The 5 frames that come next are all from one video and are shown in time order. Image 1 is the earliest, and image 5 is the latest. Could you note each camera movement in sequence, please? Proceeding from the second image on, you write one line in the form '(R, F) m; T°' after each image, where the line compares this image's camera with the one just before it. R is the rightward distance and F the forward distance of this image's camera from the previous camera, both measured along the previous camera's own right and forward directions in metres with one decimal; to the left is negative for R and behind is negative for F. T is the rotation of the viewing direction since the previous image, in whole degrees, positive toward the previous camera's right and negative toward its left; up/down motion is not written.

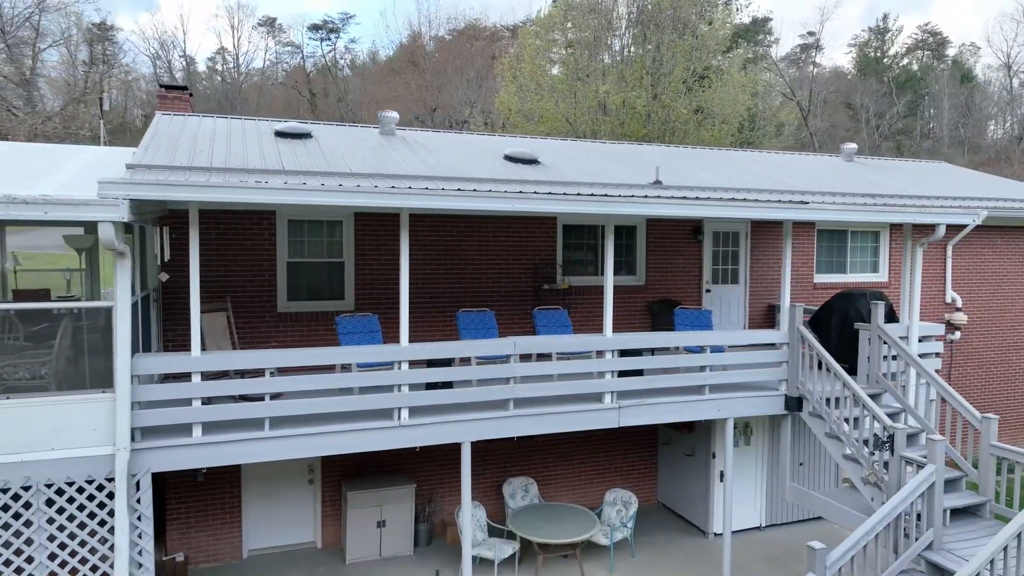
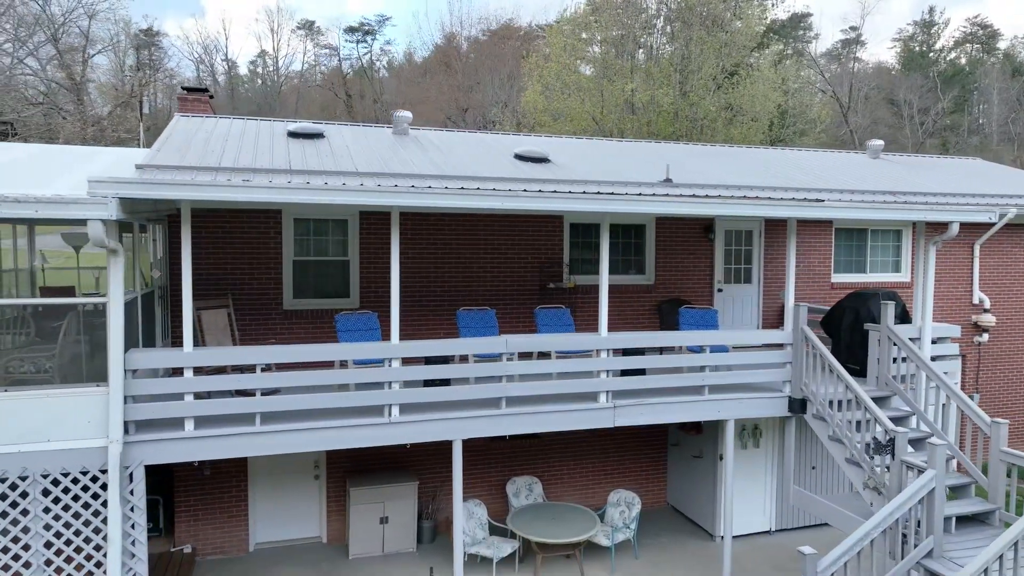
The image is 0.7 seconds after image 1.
(+0.4, 0.0) m; -3°
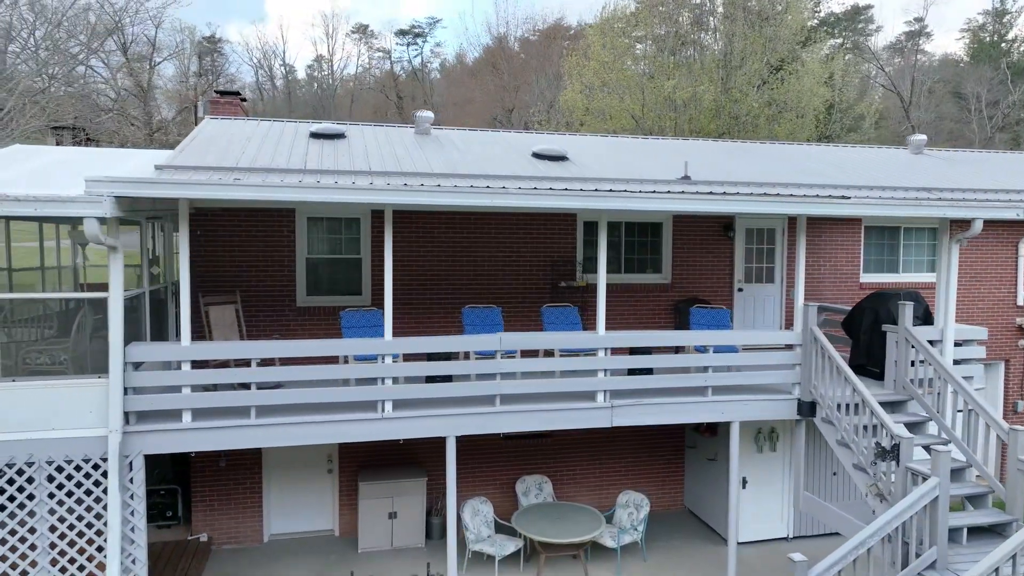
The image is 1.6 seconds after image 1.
(+0.5, 0.0) m; -4°
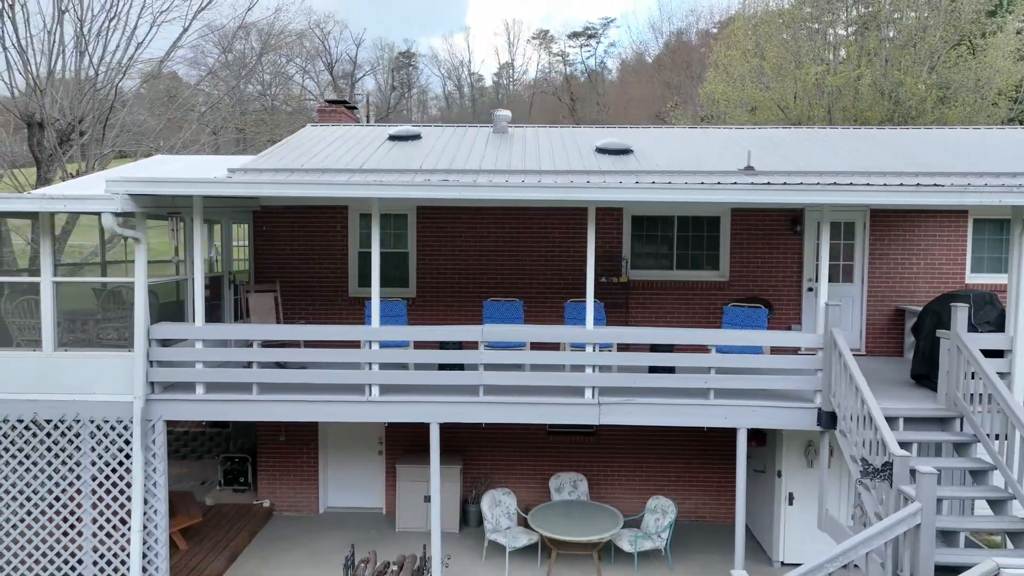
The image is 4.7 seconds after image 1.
(+1.6, +0.1) m; -14°
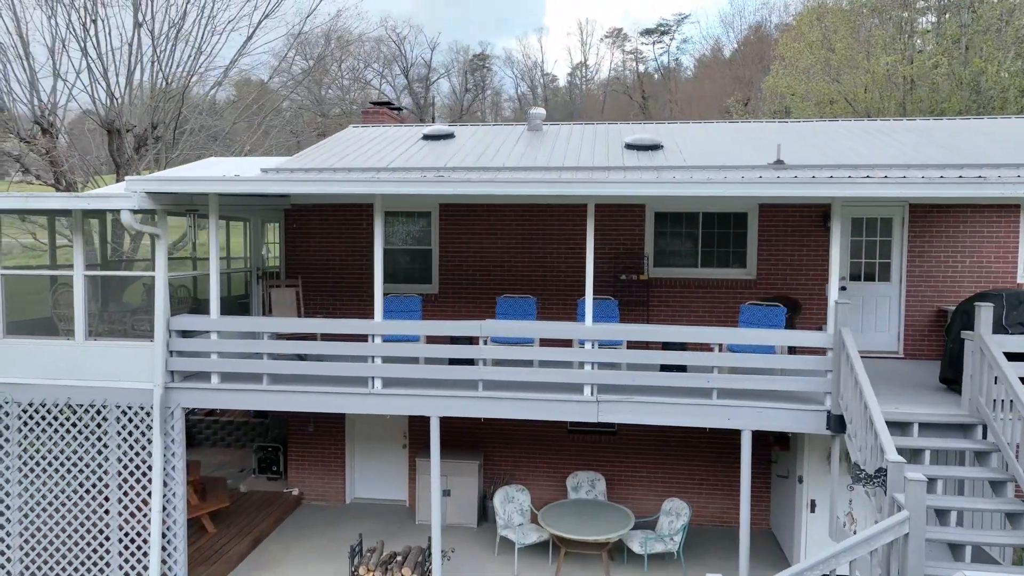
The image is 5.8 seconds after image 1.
(+0.6, 0.0) m; -6°
